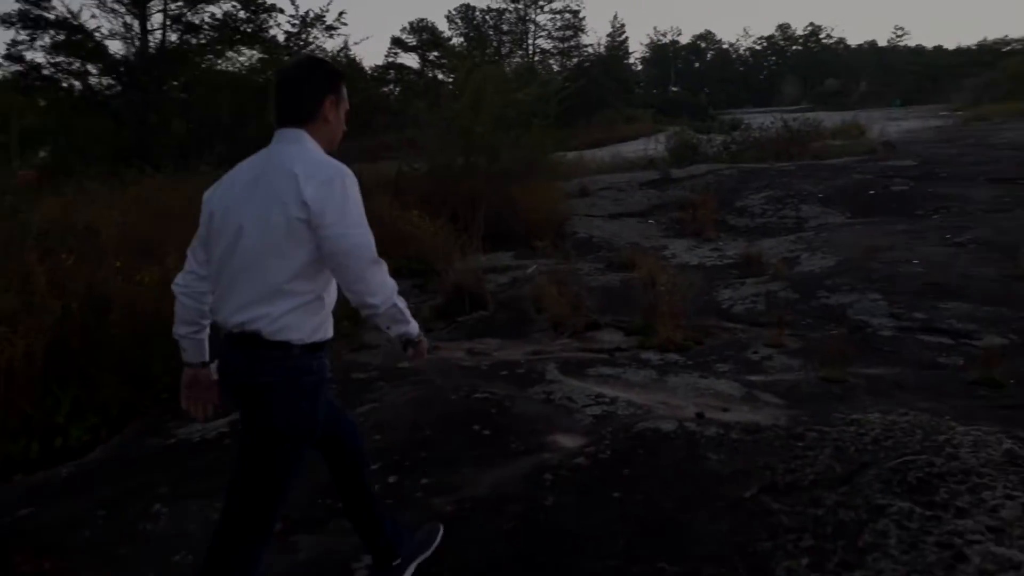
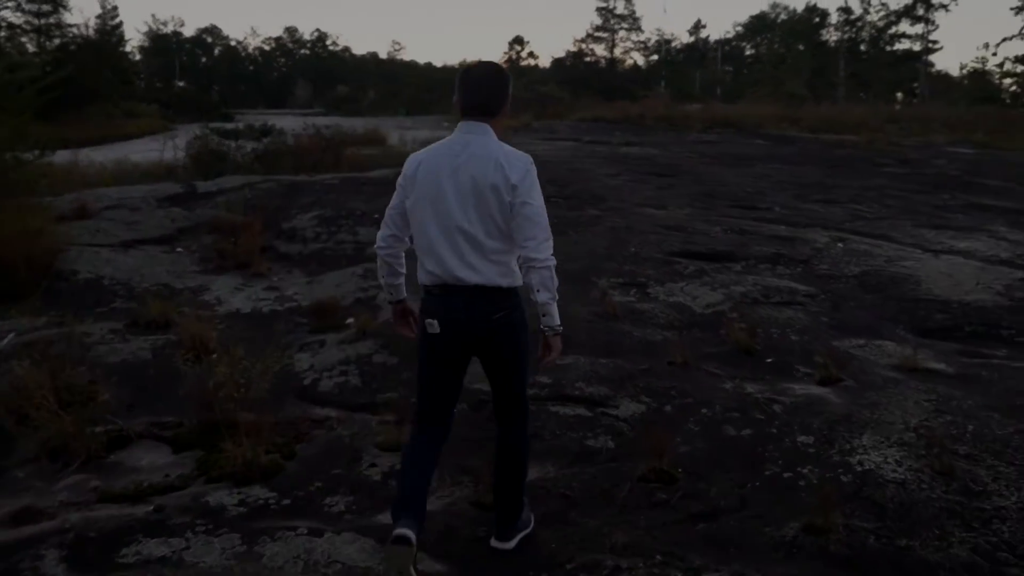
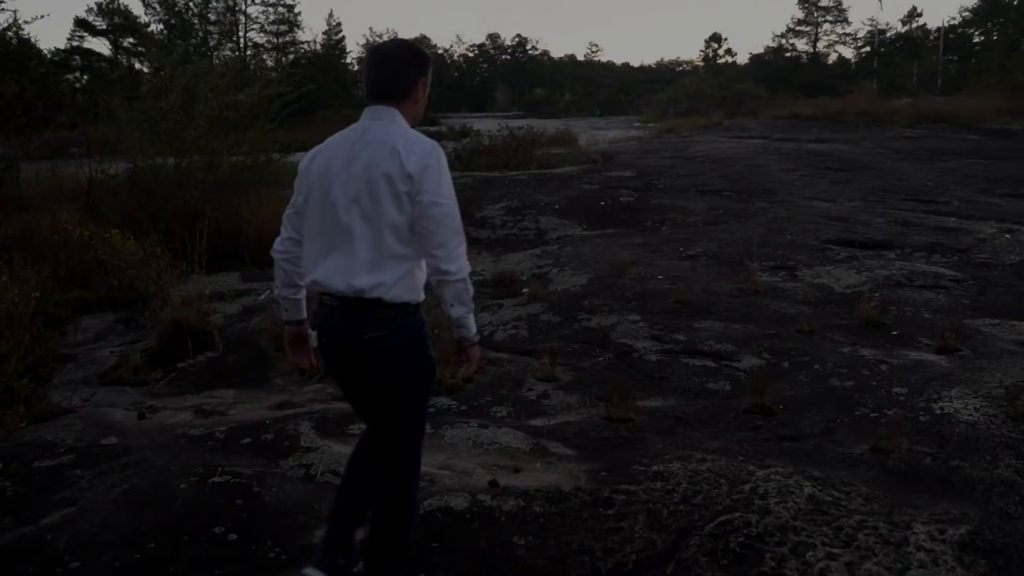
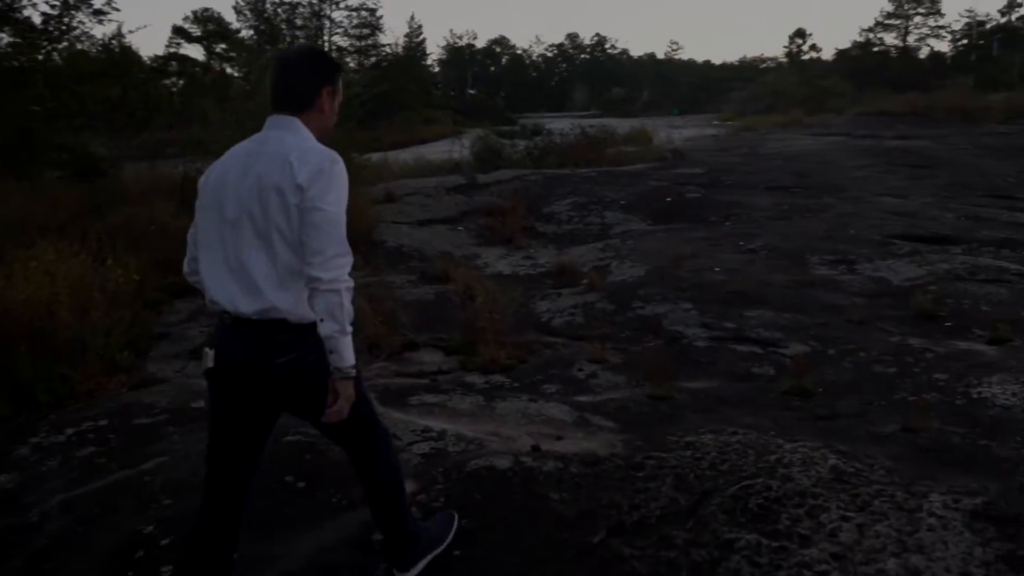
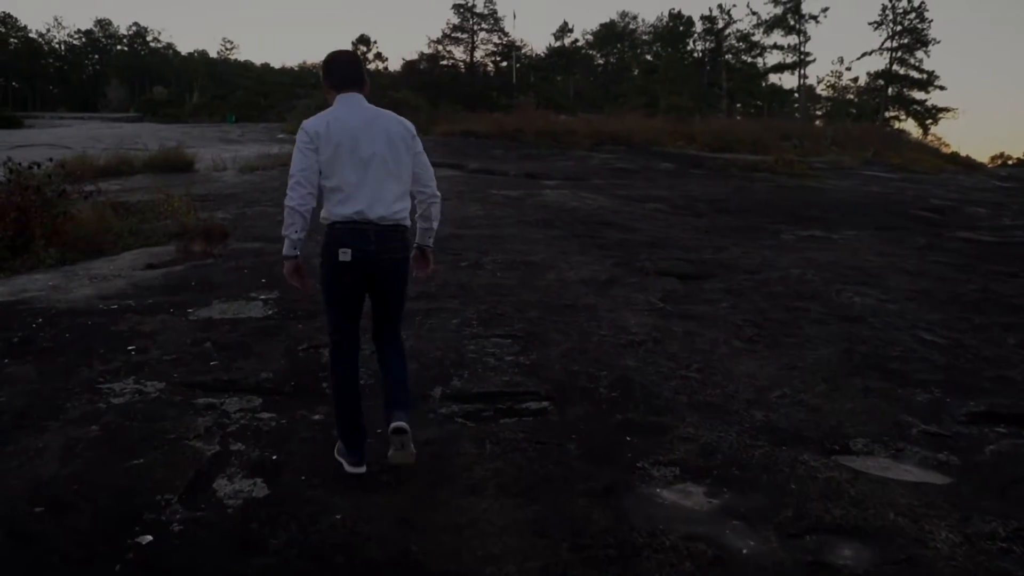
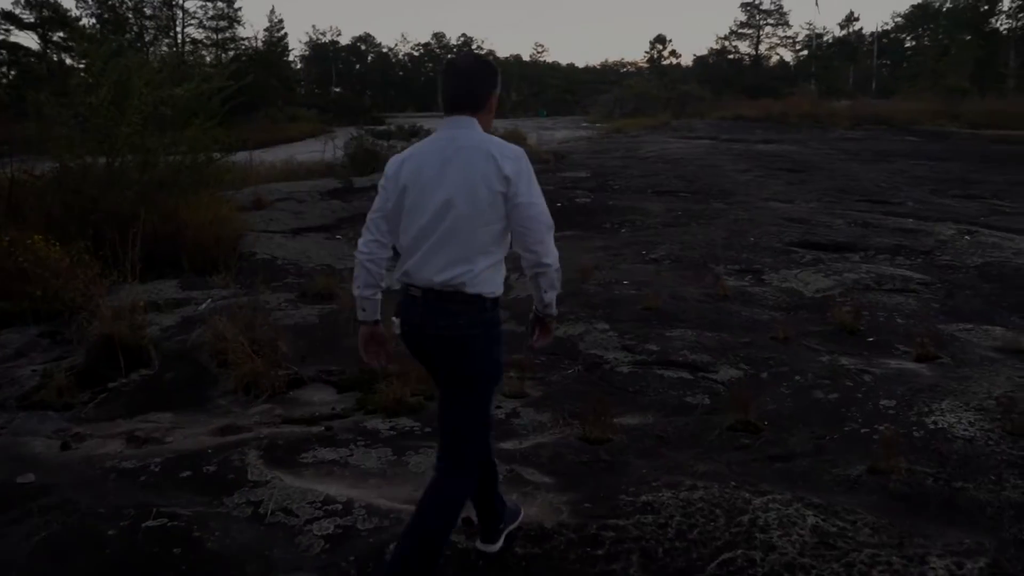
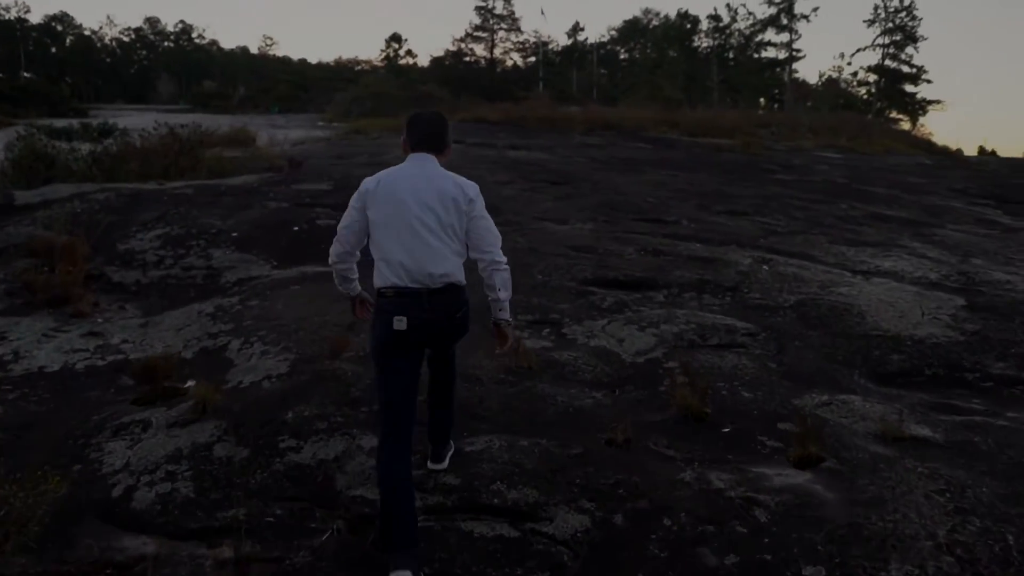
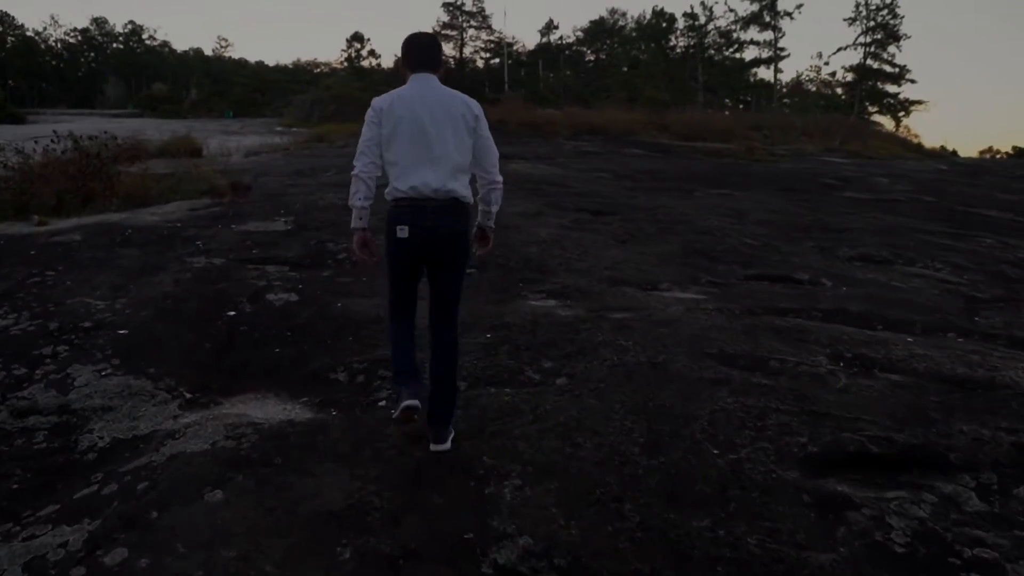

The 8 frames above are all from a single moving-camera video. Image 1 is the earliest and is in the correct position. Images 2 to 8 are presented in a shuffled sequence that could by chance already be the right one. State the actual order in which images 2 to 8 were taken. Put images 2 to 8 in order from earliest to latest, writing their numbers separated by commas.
4, 3, 6, 2, 7, 8, 5
